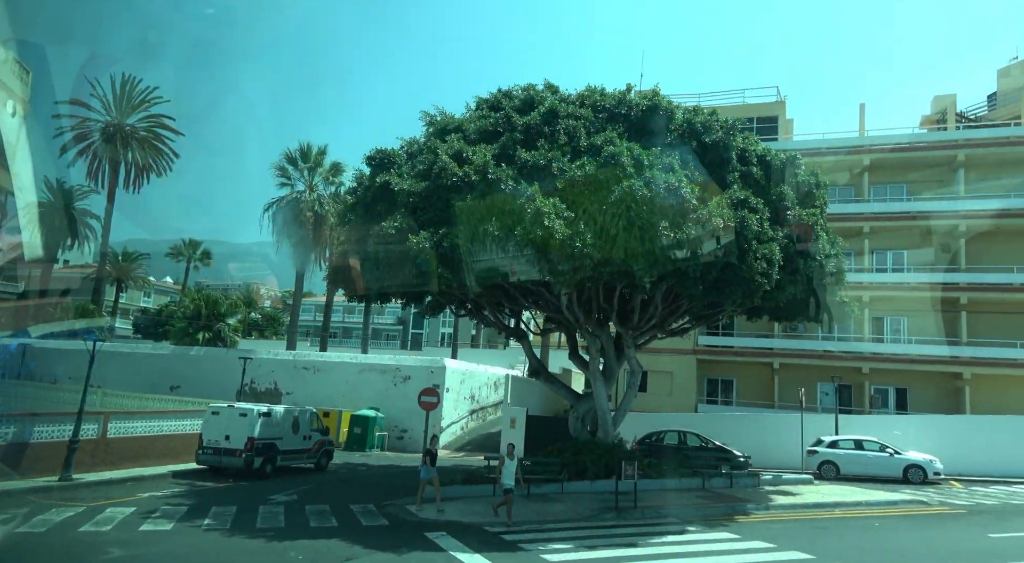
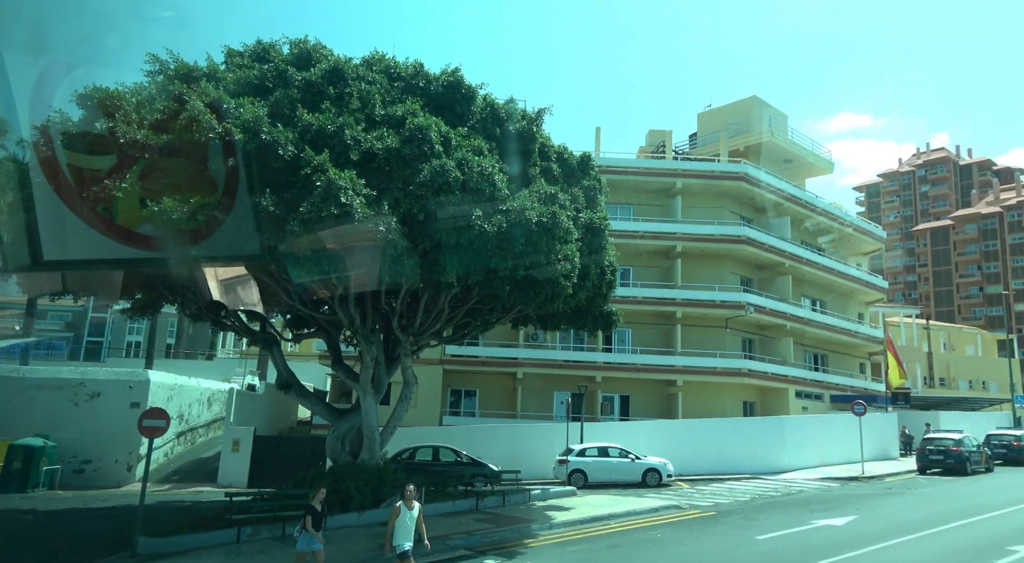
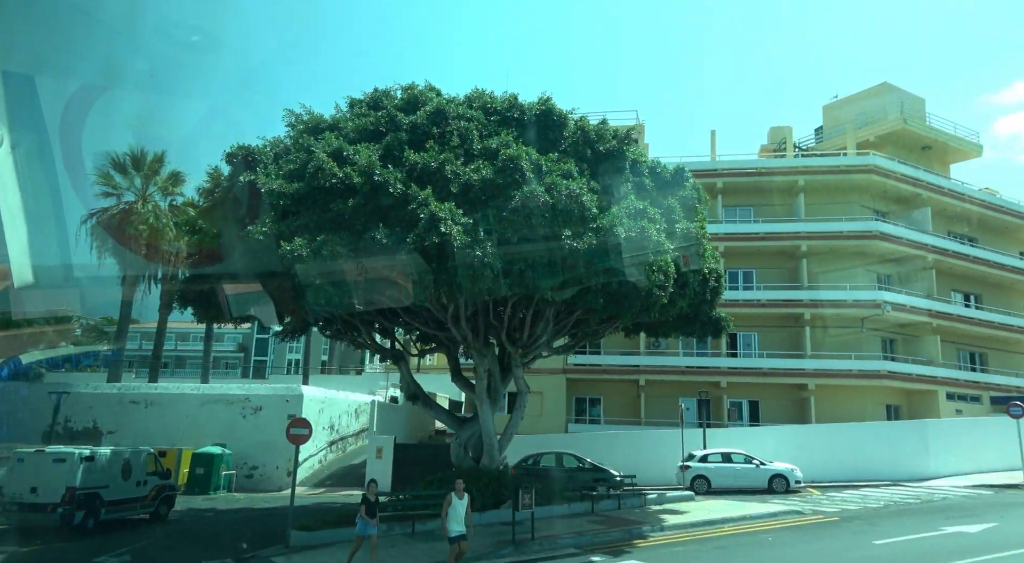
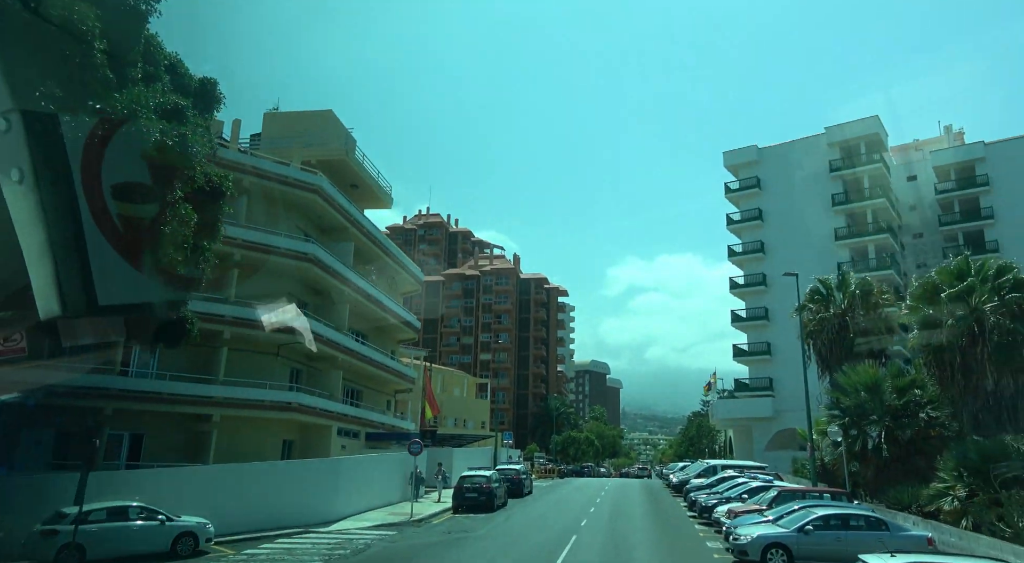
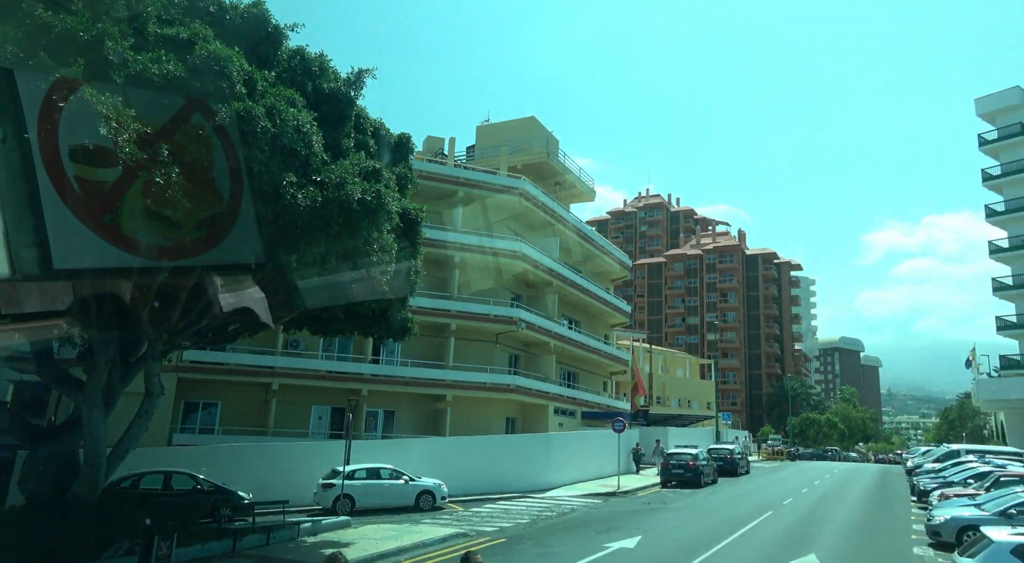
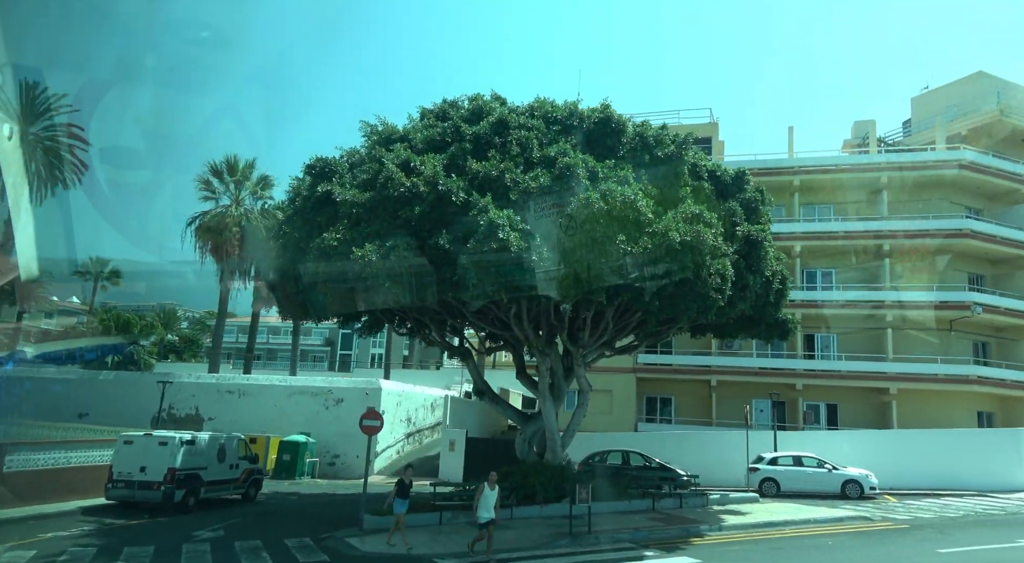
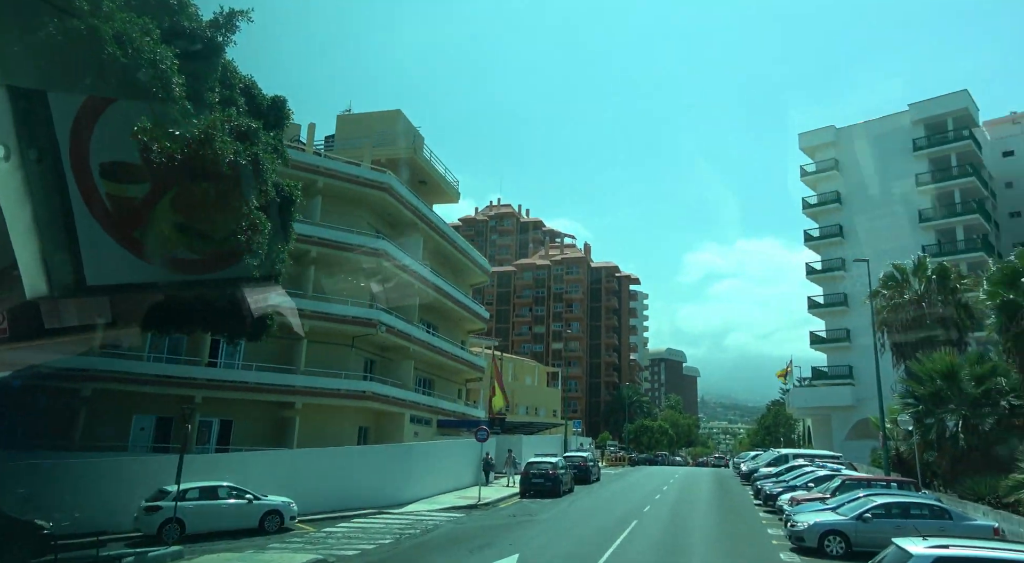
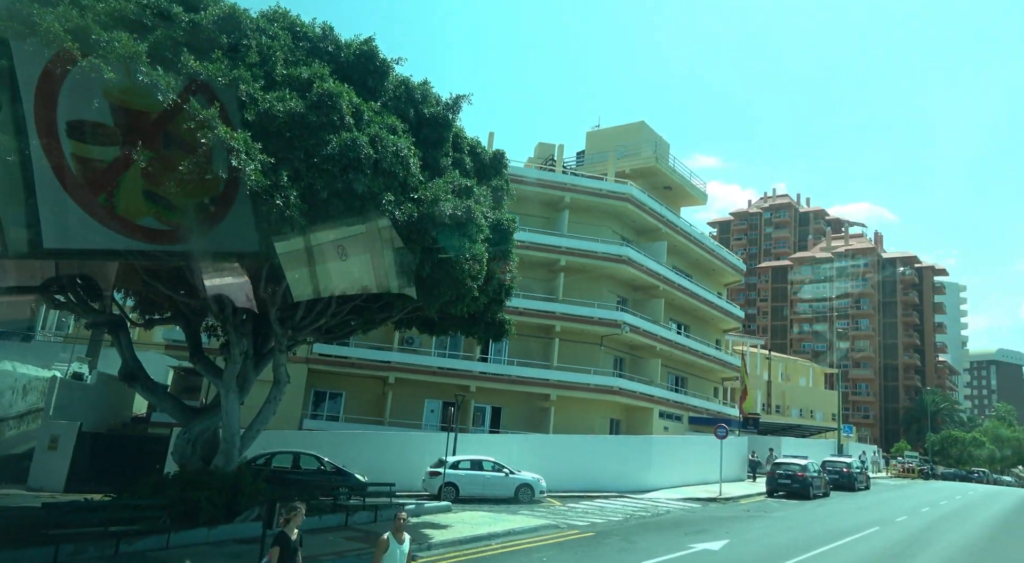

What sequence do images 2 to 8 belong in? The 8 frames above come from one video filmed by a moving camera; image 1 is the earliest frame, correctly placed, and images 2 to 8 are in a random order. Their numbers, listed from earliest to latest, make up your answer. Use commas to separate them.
6, 3, 2, 8, 5, 7, 4
